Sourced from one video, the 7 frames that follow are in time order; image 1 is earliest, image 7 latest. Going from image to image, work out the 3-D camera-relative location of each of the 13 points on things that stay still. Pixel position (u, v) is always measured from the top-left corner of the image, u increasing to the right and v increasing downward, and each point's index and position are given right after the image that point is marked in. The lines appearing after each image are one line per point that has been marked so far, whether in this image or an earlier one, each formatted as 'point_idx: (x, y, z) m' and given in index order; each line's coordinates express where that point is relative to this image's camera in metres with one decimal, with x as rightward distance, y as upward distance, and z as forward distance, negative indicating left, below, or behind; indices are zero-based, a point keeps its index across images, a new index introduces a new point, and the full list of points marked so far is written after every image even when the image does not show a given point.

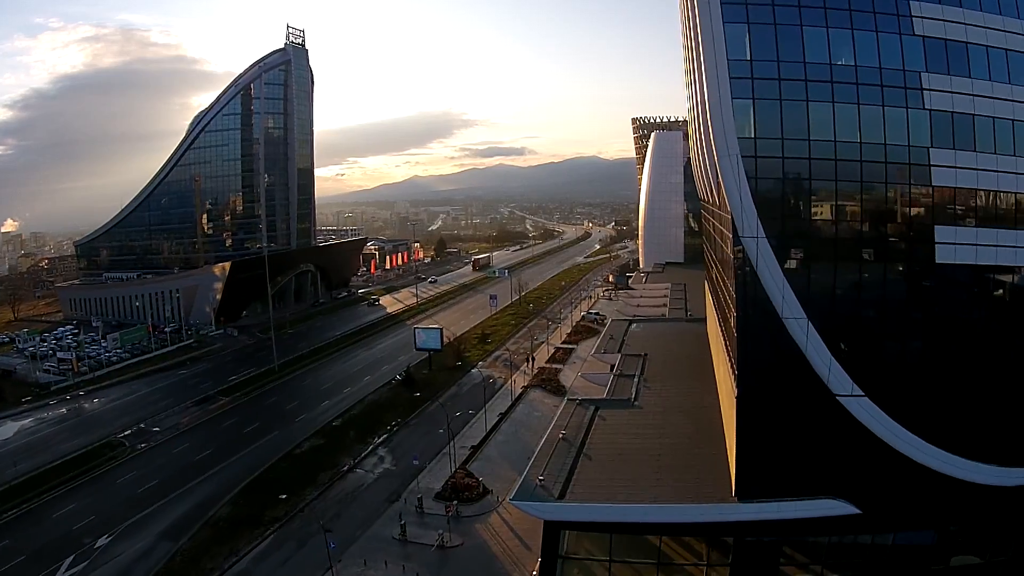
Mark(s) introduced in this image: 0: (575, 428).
0: (+1.5, -3.4, +15.0) m
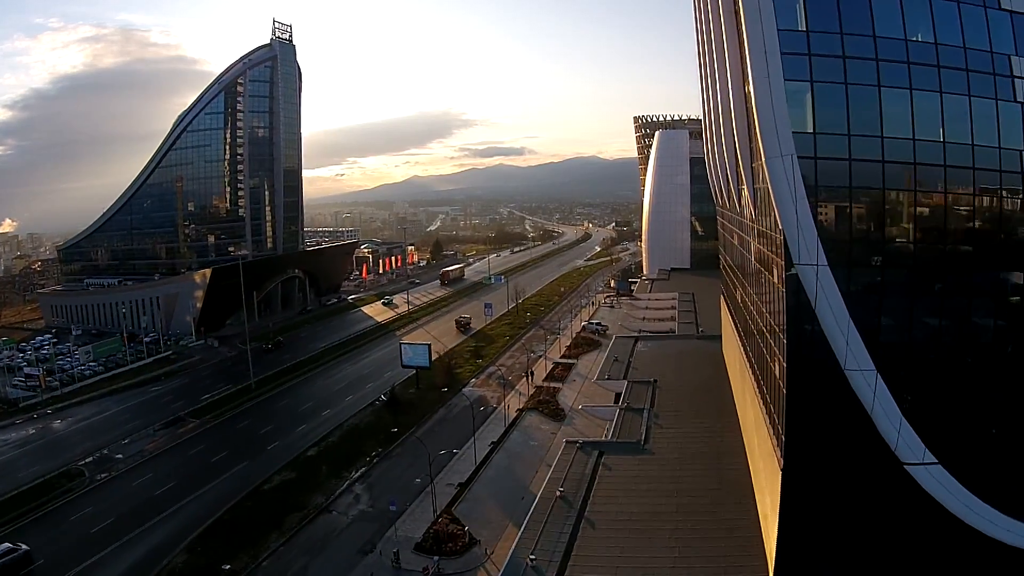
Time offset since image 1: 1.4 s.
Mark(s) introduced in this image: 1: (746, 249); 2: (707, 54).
0: (+1.2, -3.9, +12.7) m
1: (+6.4, +1.1, +17.2) m
2: (+5.9, +7.0, +19.0) m
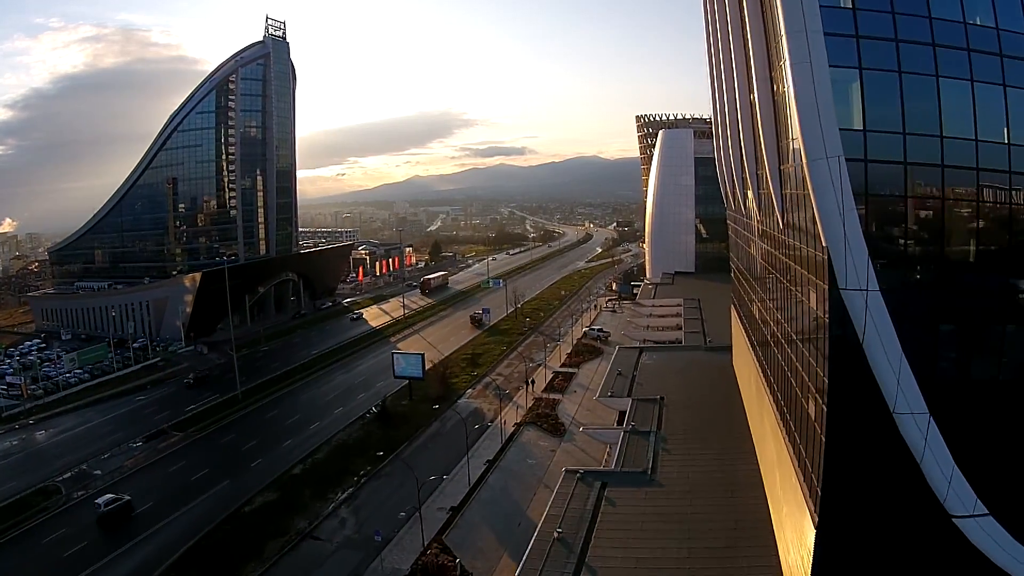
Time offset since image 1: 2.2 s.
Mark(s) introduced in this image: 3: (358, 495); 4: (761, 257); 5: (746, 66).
0: (+1.1, -4.2, +11.5) m
1: (+6.3, +0.8, +16.0) m
2: (+5.7, +6.8, +17.8) m
3: (-4.6, -6.1, +18.8) m
4: (+6.4, +0.8, +16.3) m
5: (+5.0, +4.8, +13.7) m
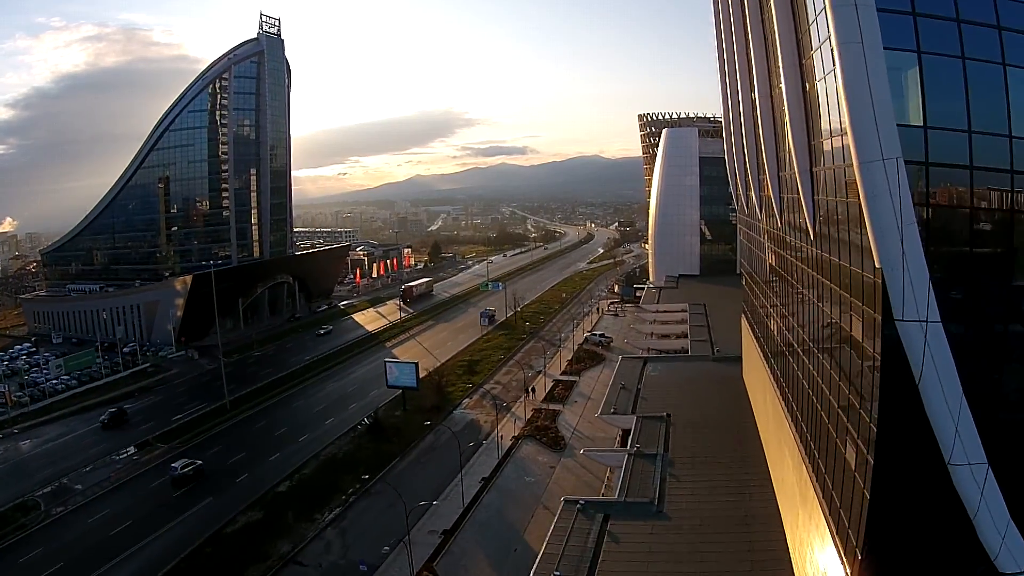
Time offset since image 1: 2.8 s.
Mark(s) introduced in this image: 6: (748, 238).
0: (+1.0, -4.4, +10.4) m
1: (+6.2, +0.6, +14.9) m
2: (+5.6, +6.5, +16.7) m
3: (-4.7, -6.4, +17.7) m
4: (+6.3, +0.6, +15.2) m
5: (+4.9, +4.6, +12.6) m
6: (+7.2, +1.6, +19.3) m
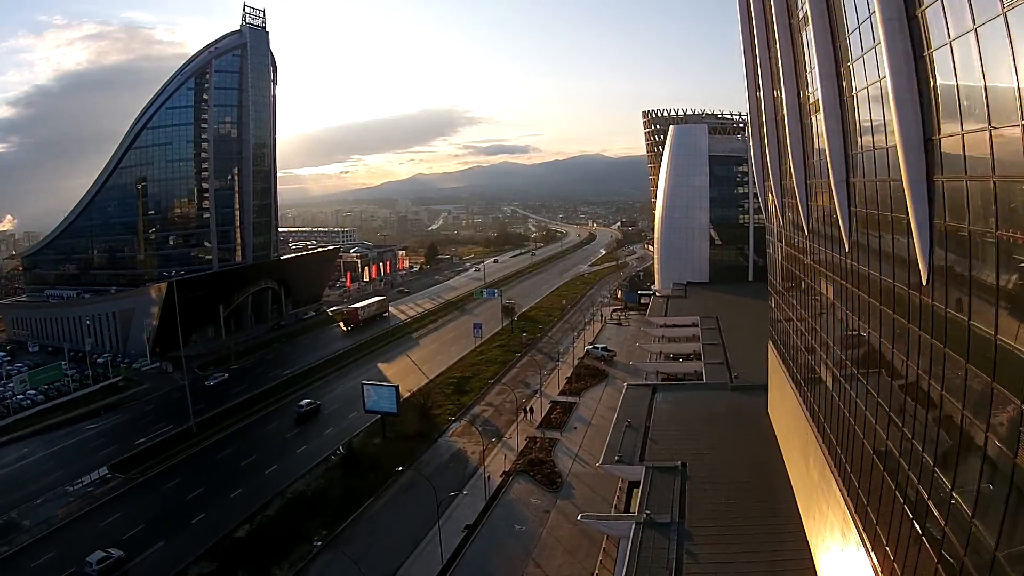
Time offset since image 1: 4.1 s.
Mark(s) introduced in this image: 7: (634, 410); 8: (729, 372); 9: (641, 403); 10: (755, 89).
0: (+0.7, -4.9, +8.0) m
1: (+5.9, +0.1, +12.4) m
2: (+5.4, +6.0, +14.2) m
3: (-5.0, -6.9, +15.3) m
4: (+6.0, +0.1, +12.7) m
5: (+4.6, +4.0, +10.1) m
6: (+6.9, +1.1, +16.8) m
7: (+3.2, -3.2, +16.9) m
8: (+6.7, -2.6, +19.7) m
9: (+3.5, -3.1, +17.3) m
10: (+6.3, +5.5, +17.3) m
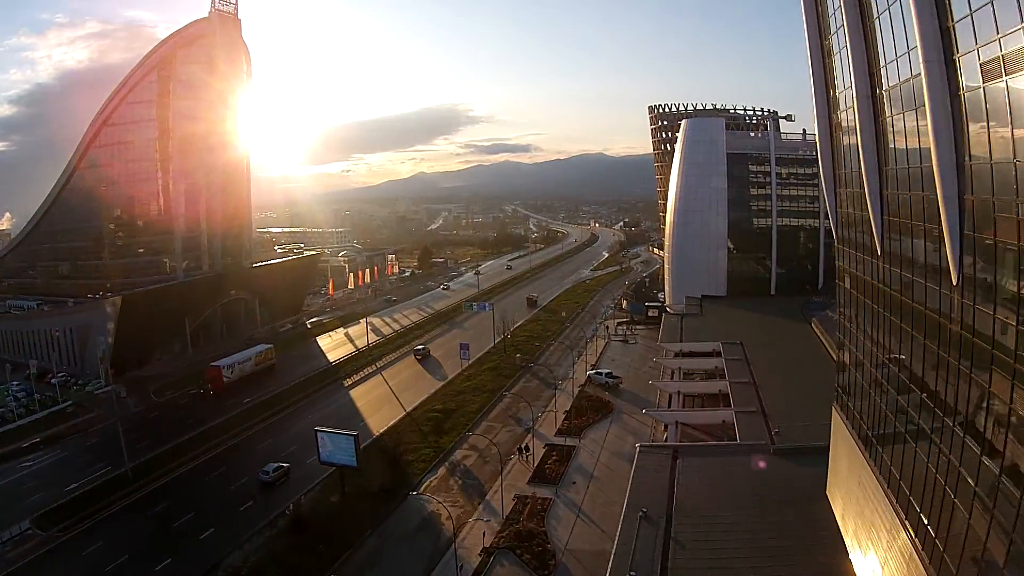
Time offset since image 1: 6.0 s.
0: (+0.2, -5.7, +4.2) m
1: (+5.5, -0.7, +8.6) m
2: (+4.9, +5.3, +10.4) m
3: (-5.4, -7.6, +11.6) m
4: (+5.5, -0.7, +8.9) m
5: (+4.1, +3.3, +6.3) m
6: (+6.5, +0.3, +13.0) m
7: (+2.8, -3.9, +13.1) m
8: (+6.3, -3.3, +15.9) m
9: (+3.1, -3.8, +13.6) m
10: (+5.9, +4.8, +13.5) m
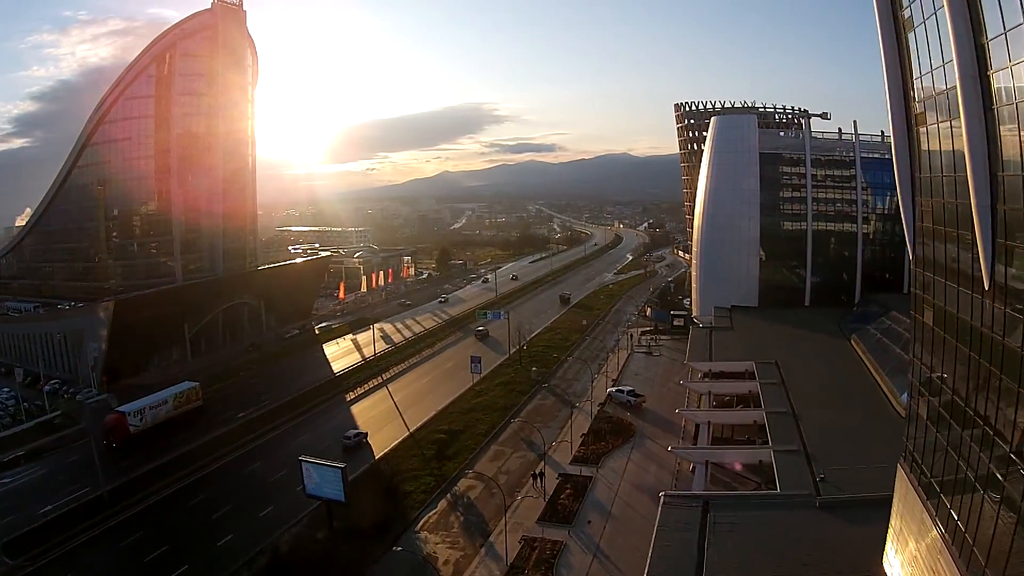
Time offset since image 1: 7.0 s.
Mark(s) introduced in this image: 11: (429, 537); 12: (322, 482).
0: (-0.1, -6.1, +2.3) m
1: (+5.3, -1.1, +6.4) m
2: (+4.9, +4.8, +8.3) m
3: (-5.5, -7.9, +9.8) m
4: (+5.4, -1.2, +6.8) m
5: (+4.0, +2.8, +4.2) m
6: (+6.5, -0.2, +10.8) m
7: (+2.8, -4.3, +11.0) m
8: (+6.4, -3.8, +13.7) m
9: (+3.1, -4.2, +11.5) m
10: (+6.0, +4.3, +11.3) m
11: (-2.1, -6.2, +16.5) m
12: (-4.7, -4.9, +16.3) m
